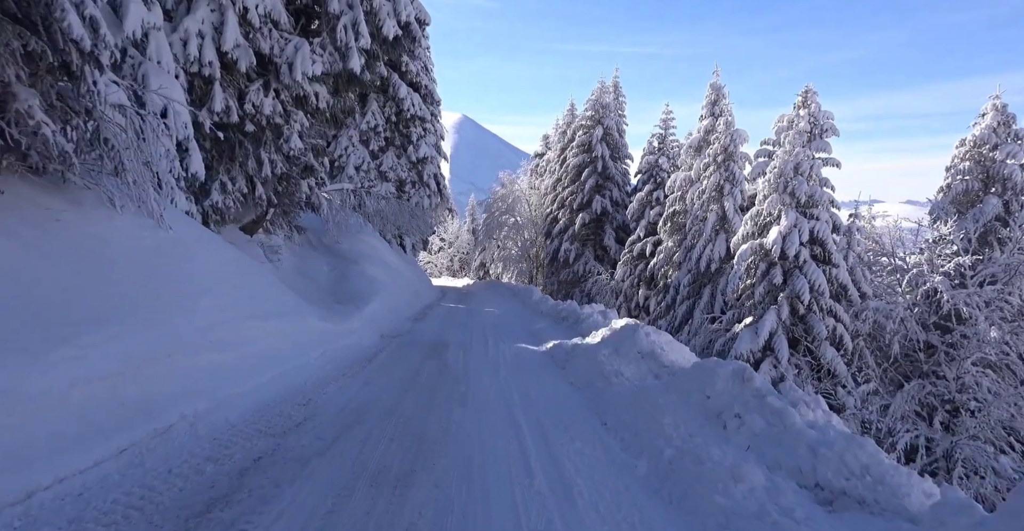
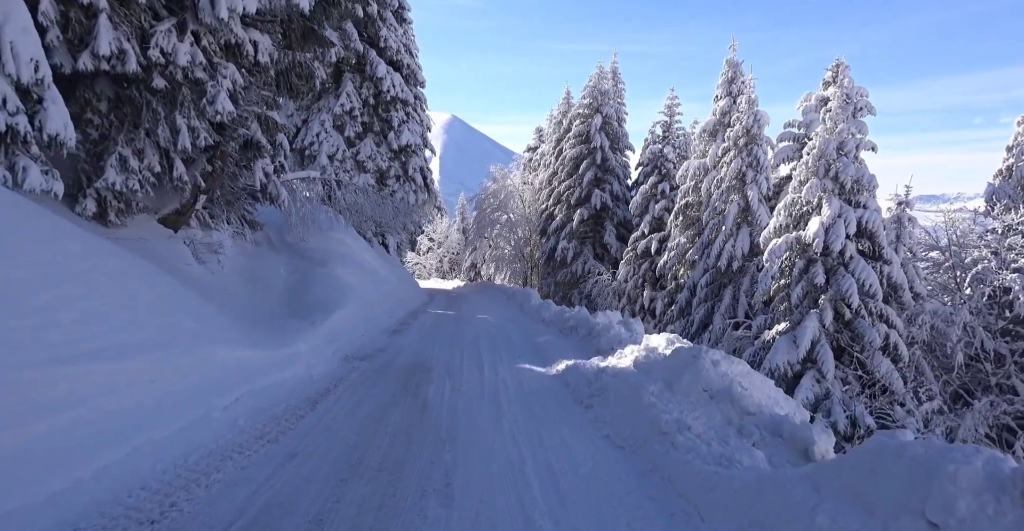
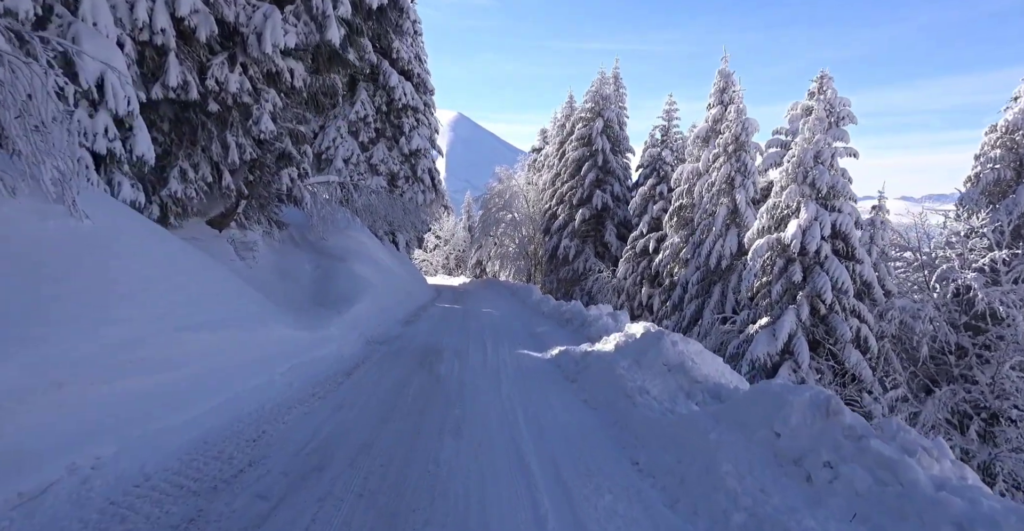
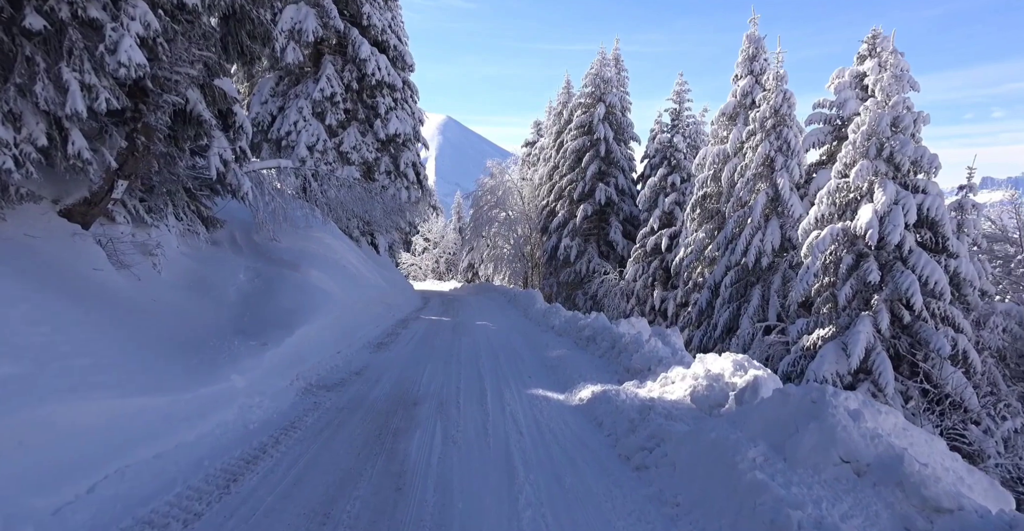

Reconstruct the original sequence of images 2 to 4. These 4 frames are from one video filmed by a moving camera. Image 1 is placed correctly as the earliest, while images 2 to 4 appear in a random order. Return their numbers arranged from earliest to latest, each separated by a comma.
3, 2, 4
